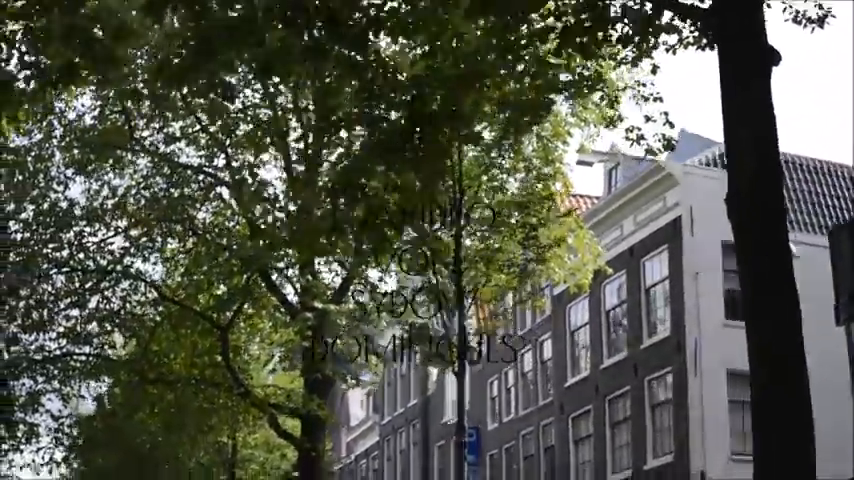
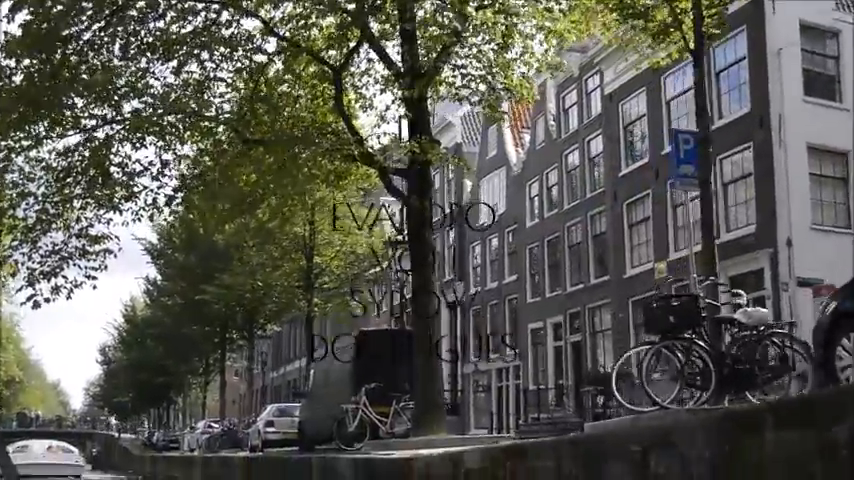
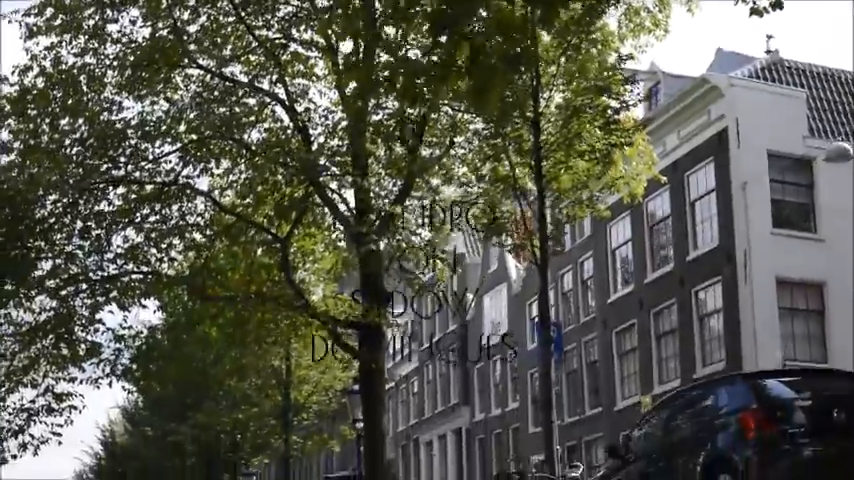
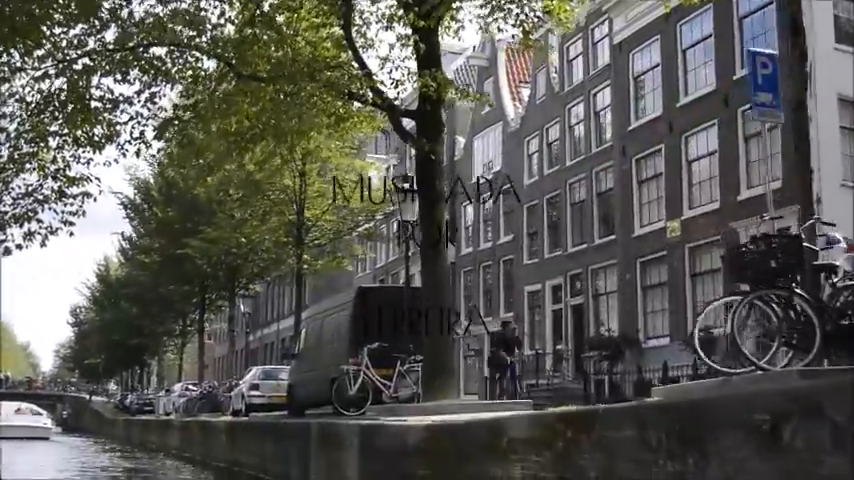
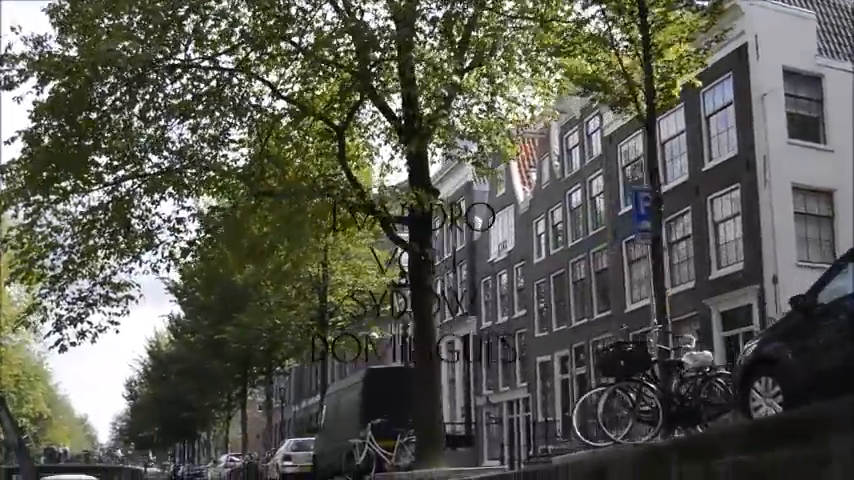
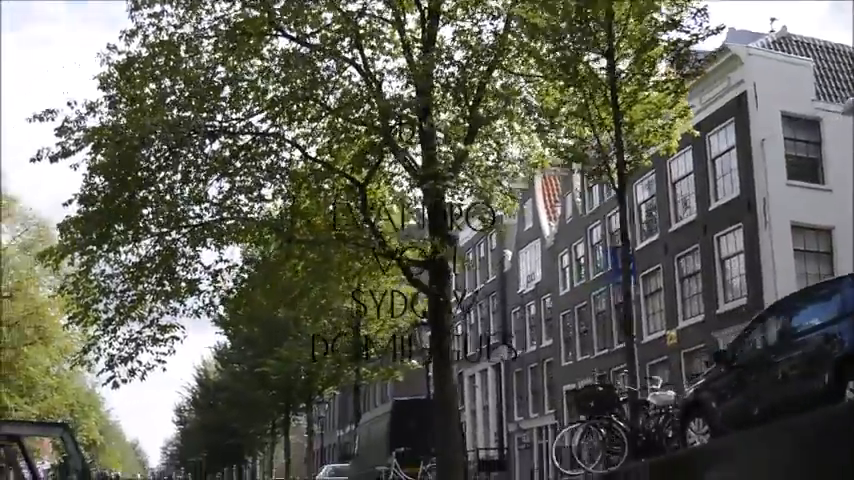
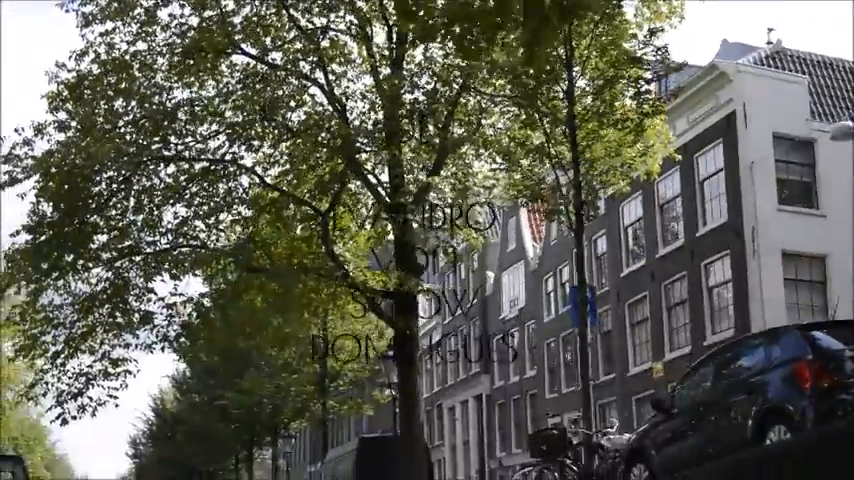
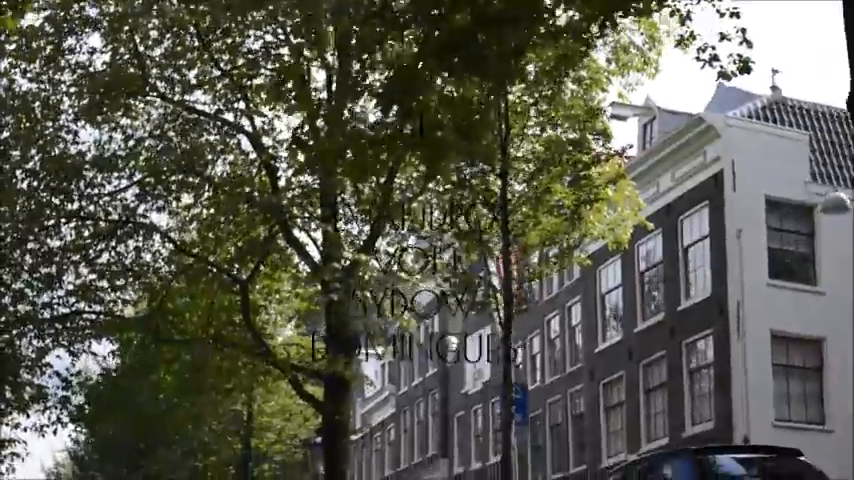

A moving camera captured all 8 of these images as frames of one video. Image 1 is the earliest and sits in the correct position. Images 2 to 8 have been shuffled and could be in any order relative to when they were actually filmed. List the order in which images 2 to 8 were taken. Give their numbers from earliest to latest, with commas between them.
8, 3, 7, 6, 5, 2, 4
